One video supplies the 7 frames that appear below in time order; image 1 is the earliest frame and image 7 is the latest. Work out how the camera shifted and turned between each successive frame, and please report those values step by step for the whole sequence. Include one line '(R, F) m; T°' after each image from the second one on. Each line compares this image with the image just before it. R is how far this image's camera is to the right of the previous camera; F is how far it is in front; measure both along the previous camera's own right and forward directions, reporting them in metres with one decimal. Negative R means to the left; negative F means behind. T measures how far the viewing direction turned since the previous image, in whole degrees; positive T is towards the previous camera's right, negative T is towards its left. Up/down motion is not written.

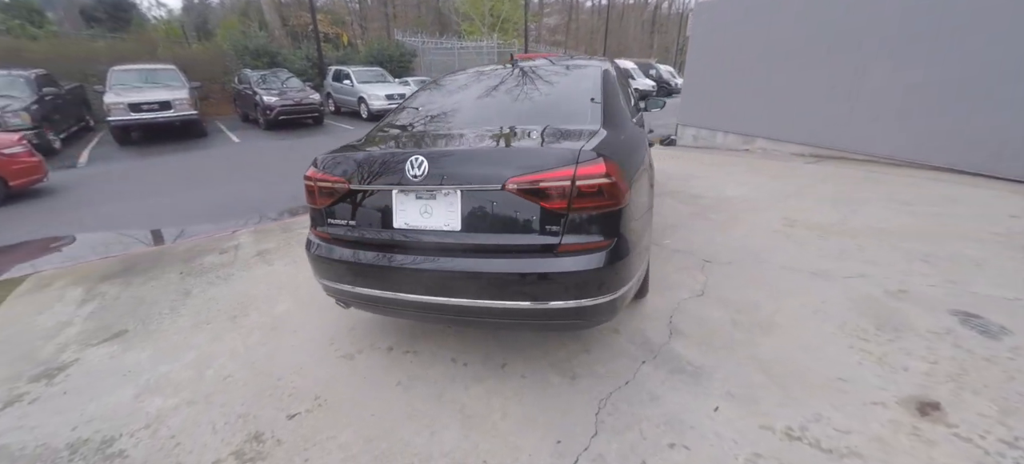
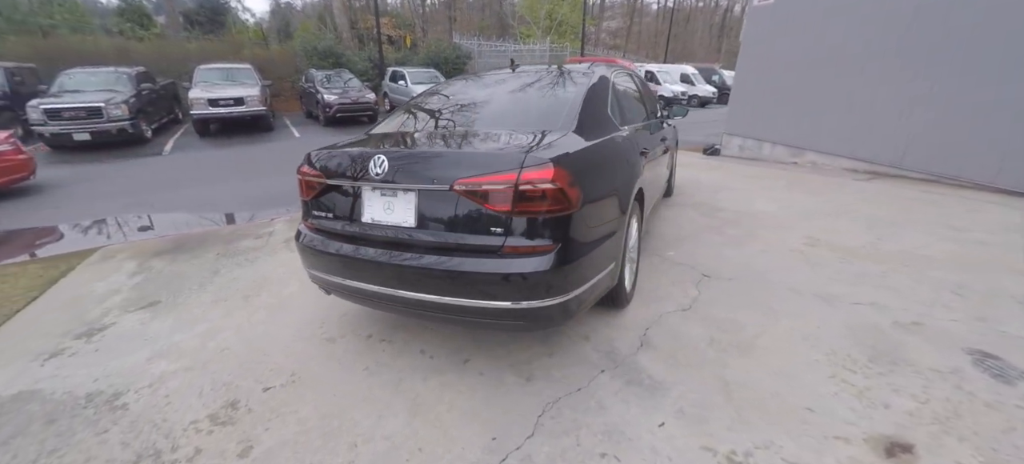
(+0.5, 0.0) m; -8°
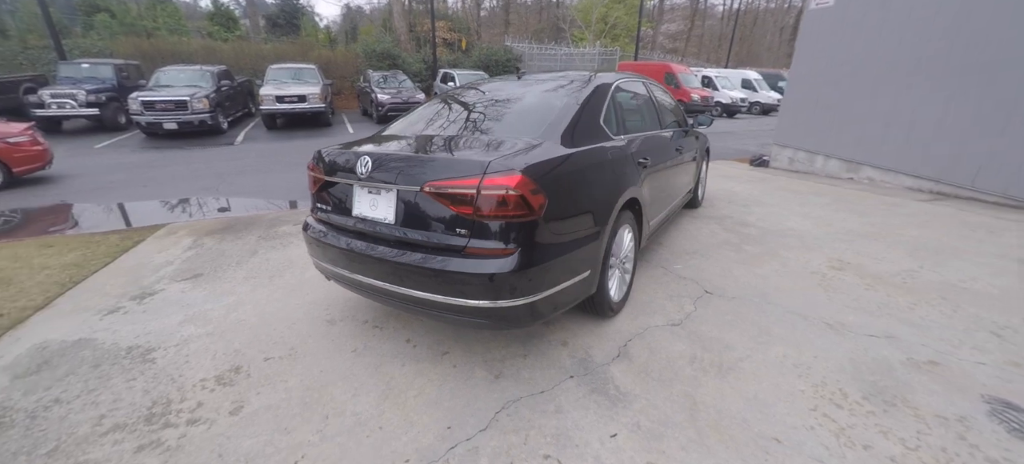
(+0.4, -0.1) m; -7°
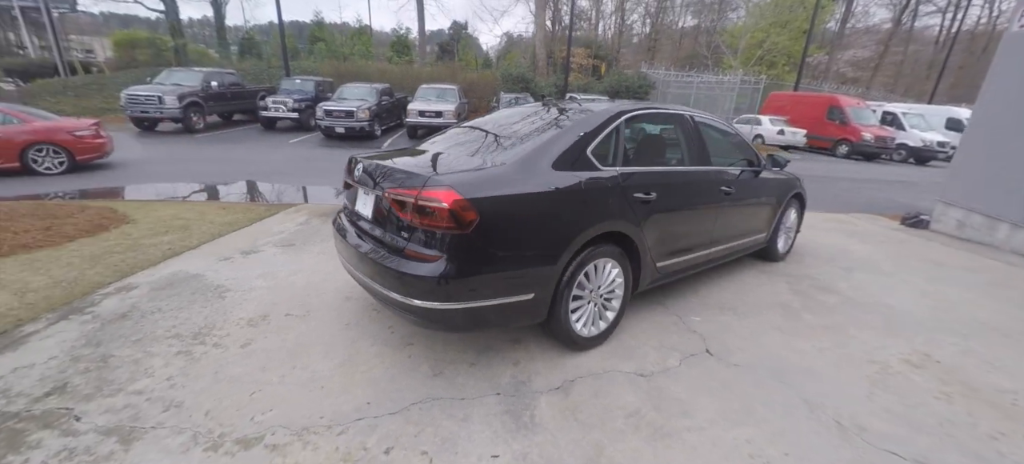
(+1.1, 0.0) m; -19°
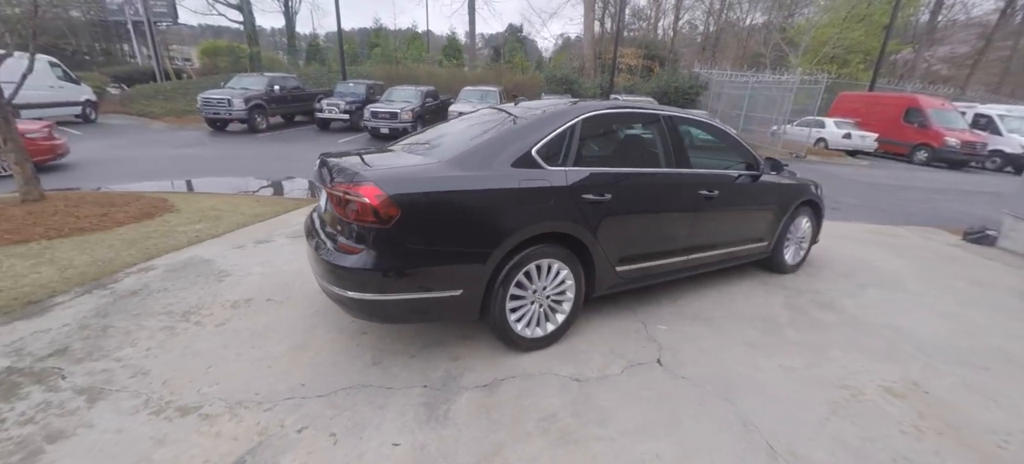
(+0.7, 0.0) m; -8°
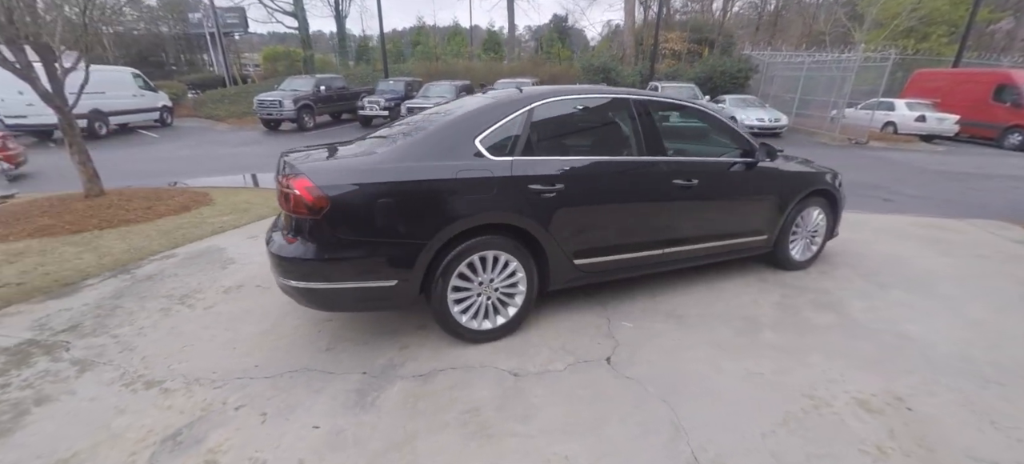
(+0.7, +0.1) m; -8°
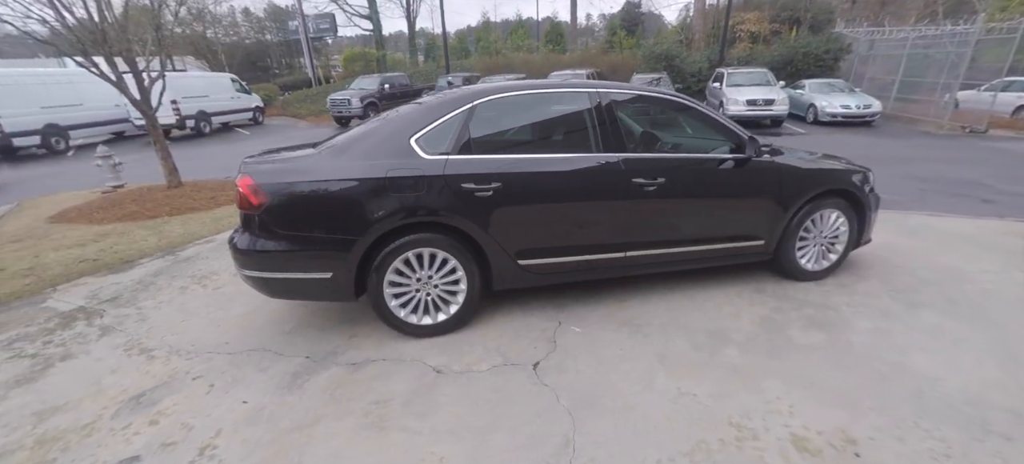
(+0.9, +0.1) m; -11°
